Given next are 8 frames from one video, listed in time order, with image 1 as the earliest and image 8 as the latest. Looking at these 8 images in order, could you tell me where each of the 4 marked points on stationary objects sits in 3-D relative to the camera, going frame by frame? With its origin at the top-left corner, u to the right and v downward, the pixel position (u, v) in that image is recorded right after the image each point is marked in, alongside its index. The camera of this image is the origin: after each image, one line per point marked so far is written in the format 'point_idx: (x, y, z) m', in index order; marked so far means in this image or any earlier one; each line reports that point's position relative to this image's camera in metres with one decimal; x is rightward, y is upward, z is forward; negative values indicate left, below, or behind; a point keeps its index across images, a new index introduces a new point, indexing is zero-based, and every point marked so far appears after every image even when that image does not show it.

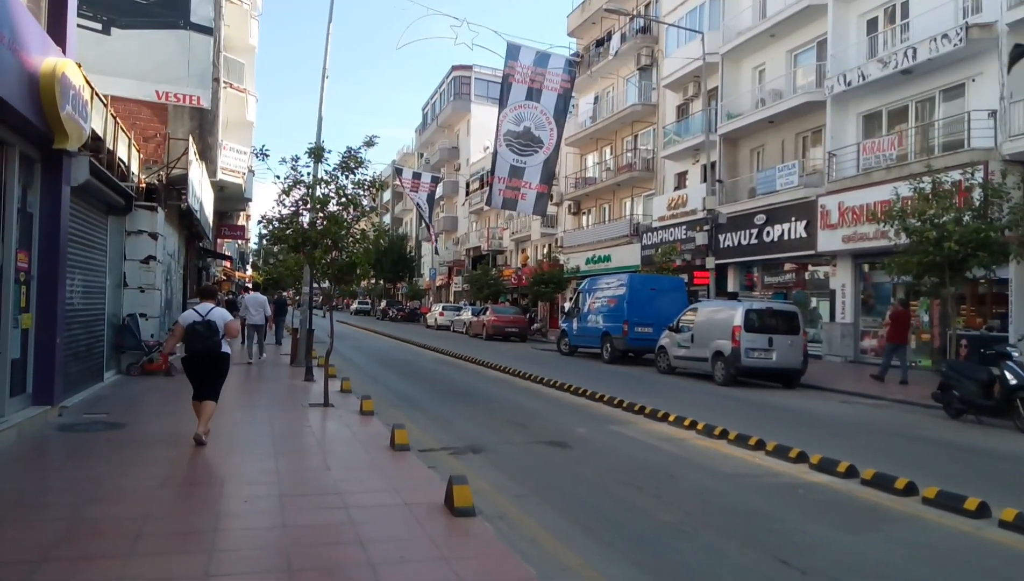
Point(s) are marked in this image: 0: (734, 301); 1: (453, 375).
0: (+5.0, -0.2, +17.8) m
1: (-1.3, -1.9, +17.7) m
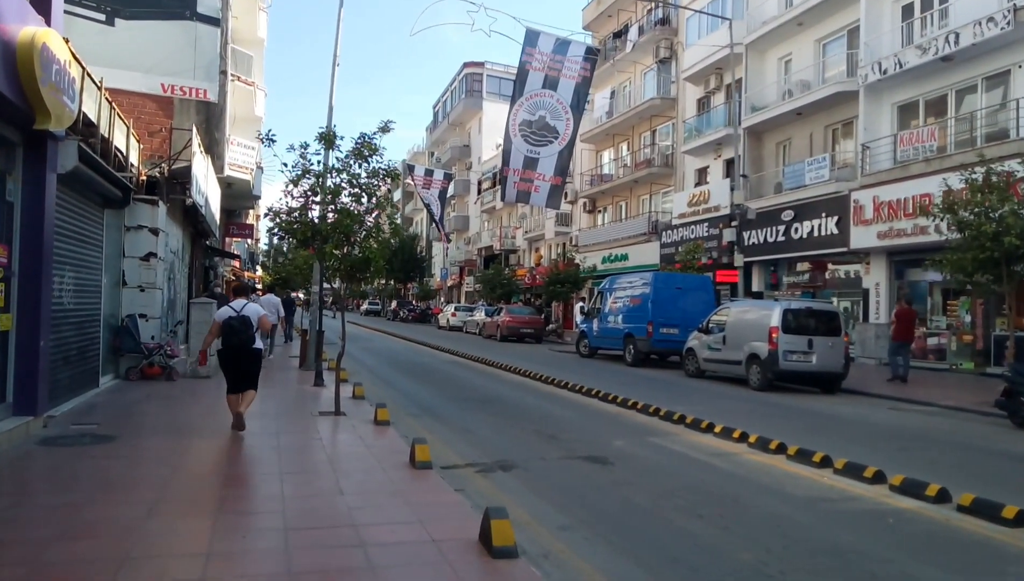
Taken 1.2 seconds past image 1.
0: (+5.4, -0.2, +16.7) m
1: (-0.9, -1.8, +16.7) m
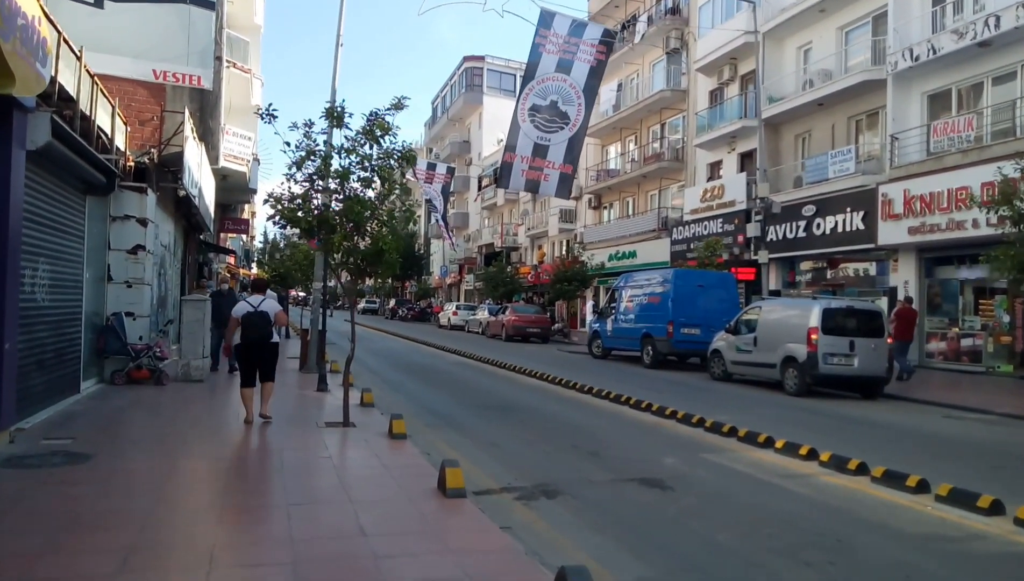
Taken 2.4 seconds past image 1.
0: (+5.8, -0.2, +15.6) m
1: (-0.5, -1.8, +15.5) m
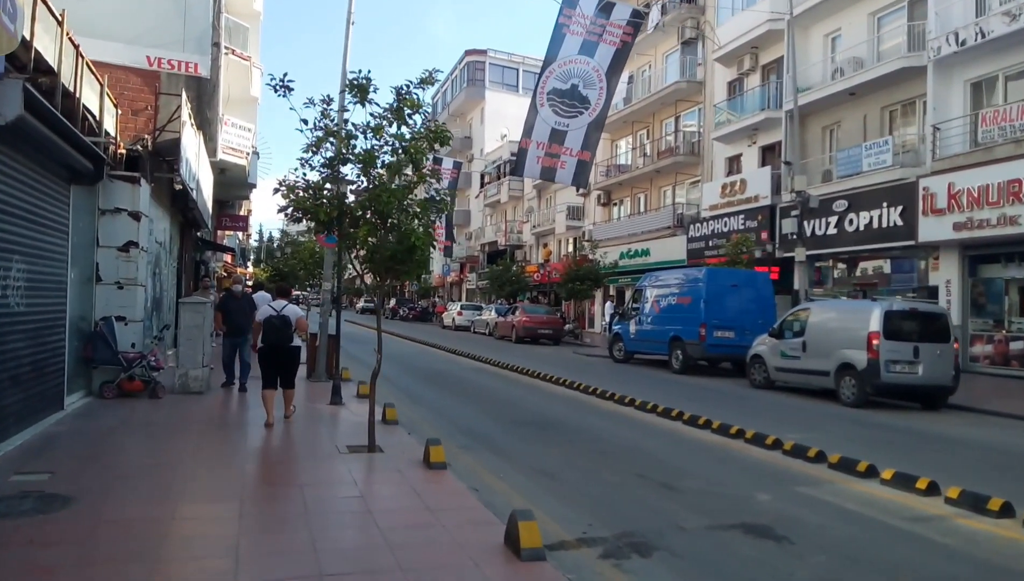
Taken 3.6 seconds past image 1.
0: (+6.3, -0.2, +14.2) m
1: (0.0, -1.8, +14.1) m
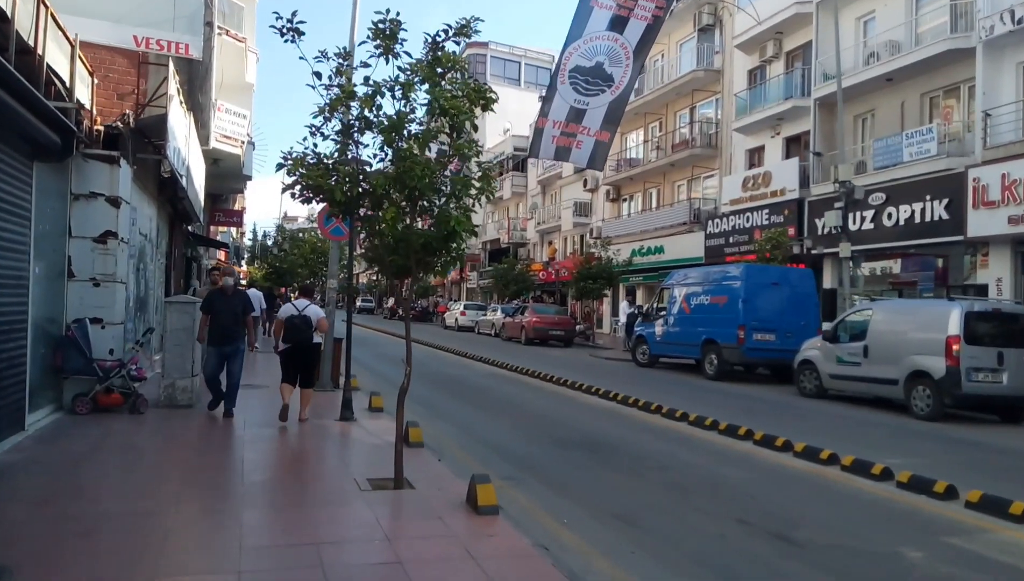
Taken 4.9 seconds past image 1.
0: (+6.8, -0.1, +12.7) m
1: (+0.5, -1.8, +12.5) m
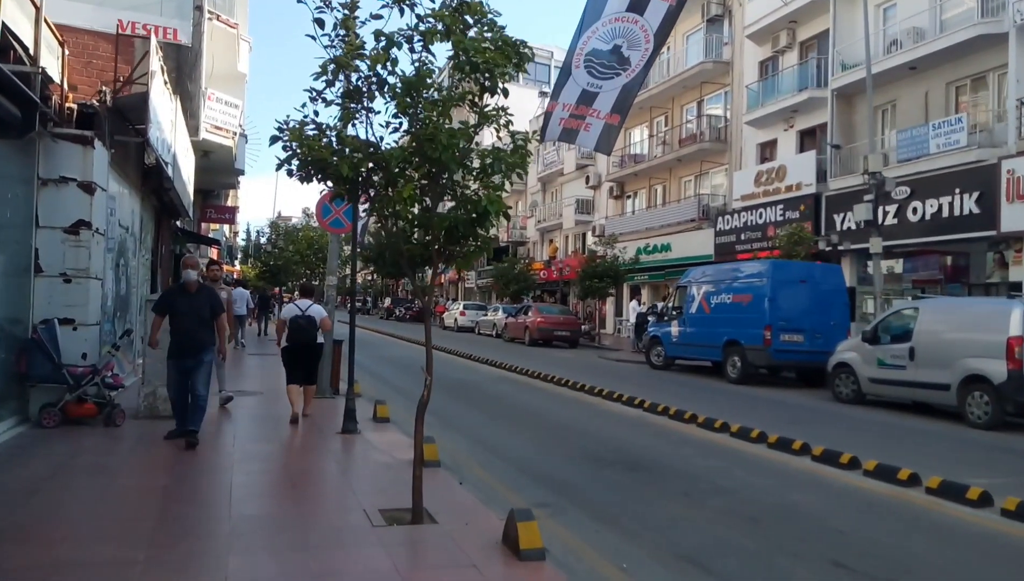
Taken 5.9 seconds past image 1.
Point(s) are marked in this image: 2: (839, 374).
0: (+7.0, -0.1, +11.6) m
1: (+0.7, -1.7, +11.4) m
2: (+5.8, -1.5, +14.3) m
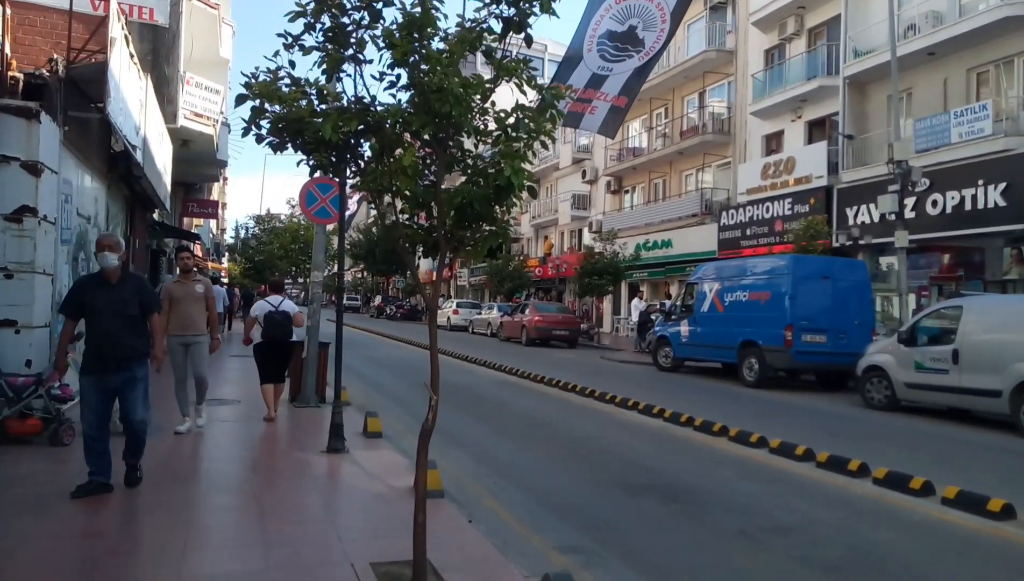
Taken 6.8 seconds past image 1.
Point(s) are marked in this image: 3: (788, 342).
0: (+7.1, -0.1, +10.5) m
1: (+0.8, -1.7, +10.2) m
2: (+5.9, -1.4, +13.1) m
3: (+5.2, -1.0, +15.3) m
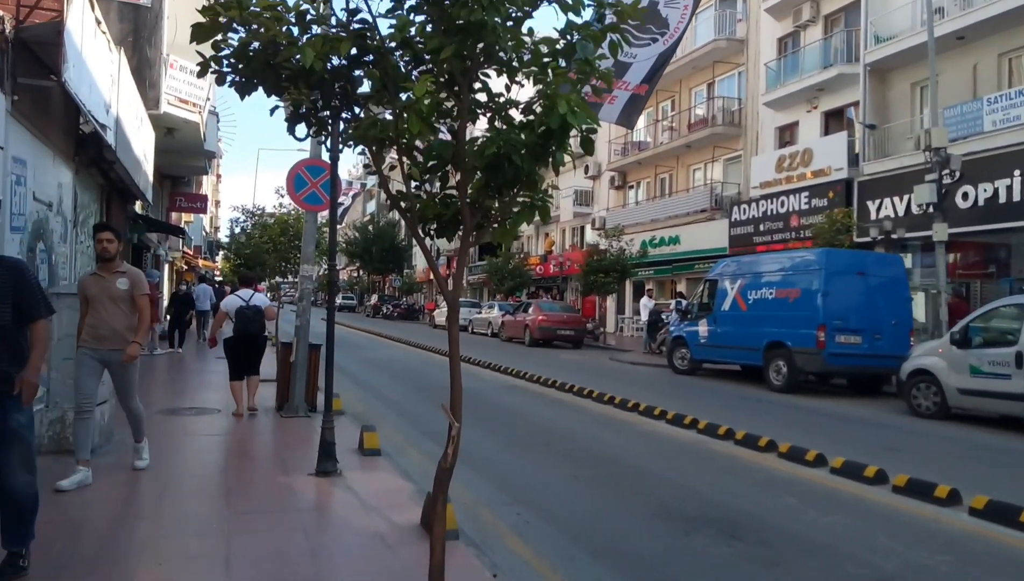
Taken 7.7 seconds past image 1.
0: (+7.3, 0.0, +9.3) m
1: (+1.0, -1.6, +9.0) m
2: (+6.0, -1.4, +12.0) m
3: (+5.4, -0.9, +14.1) m
